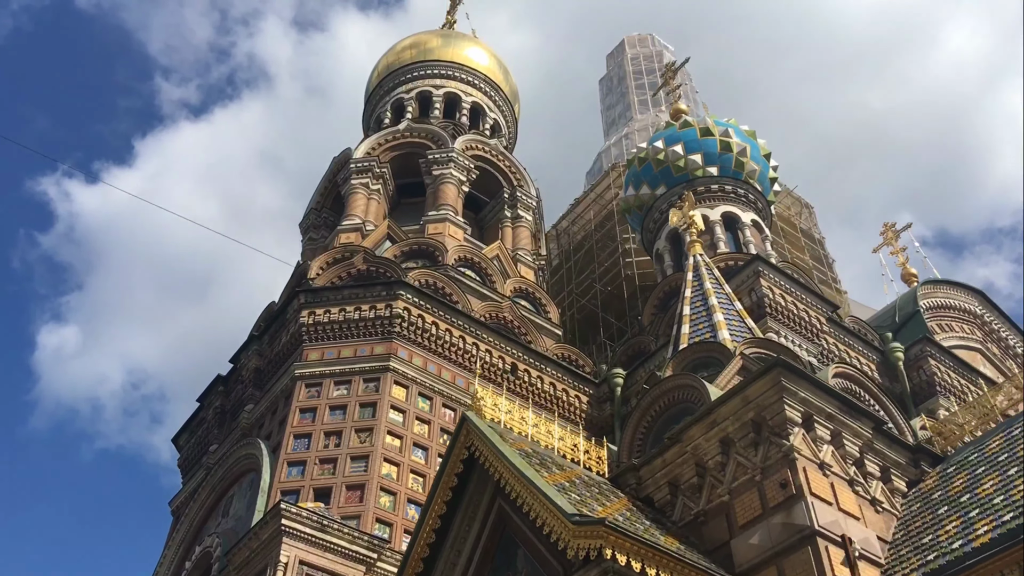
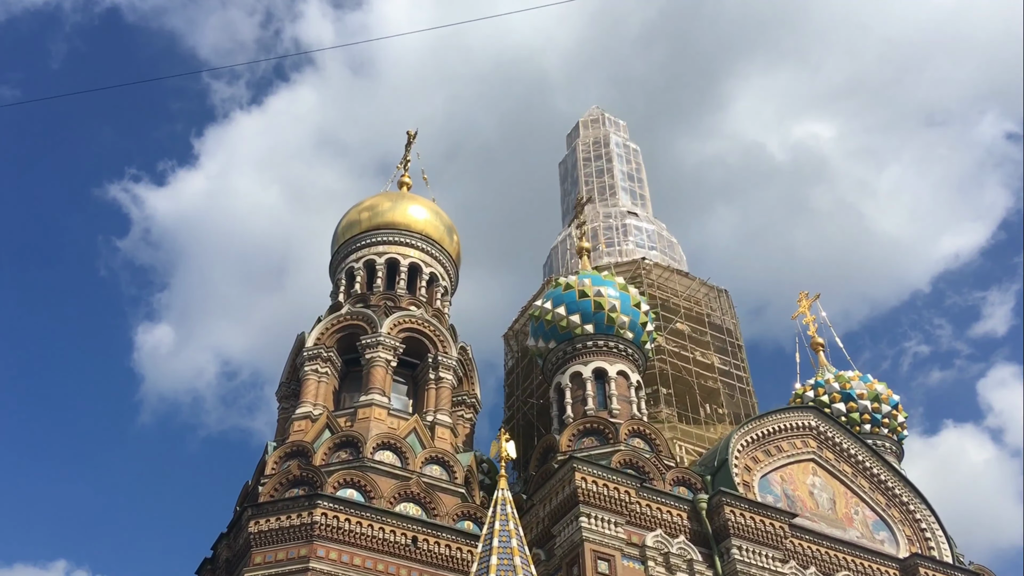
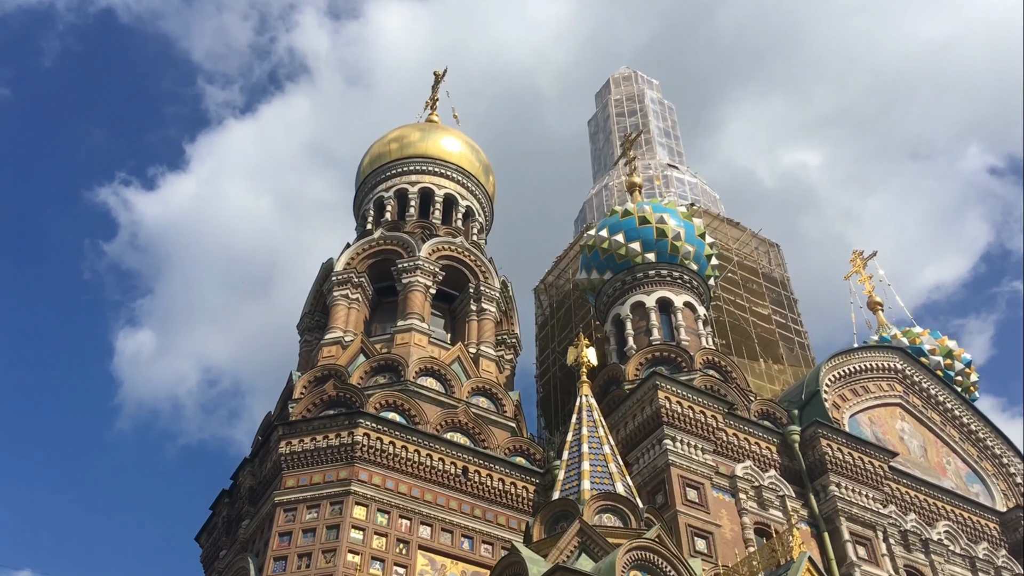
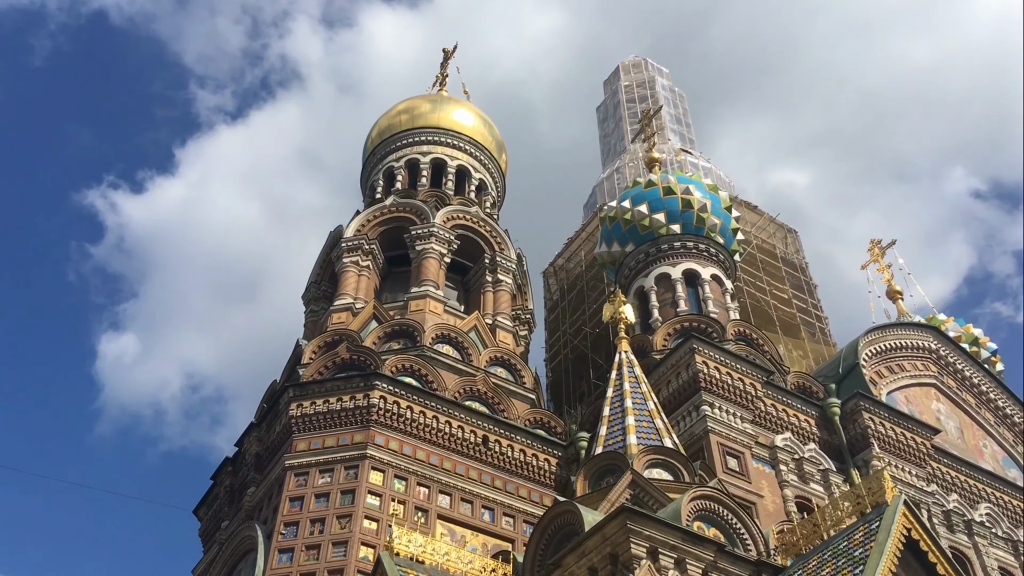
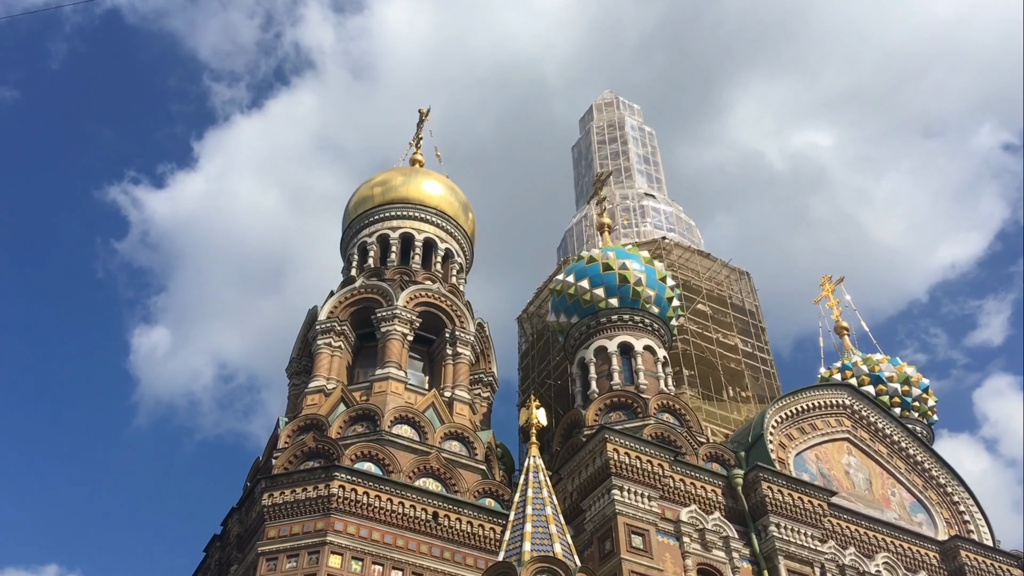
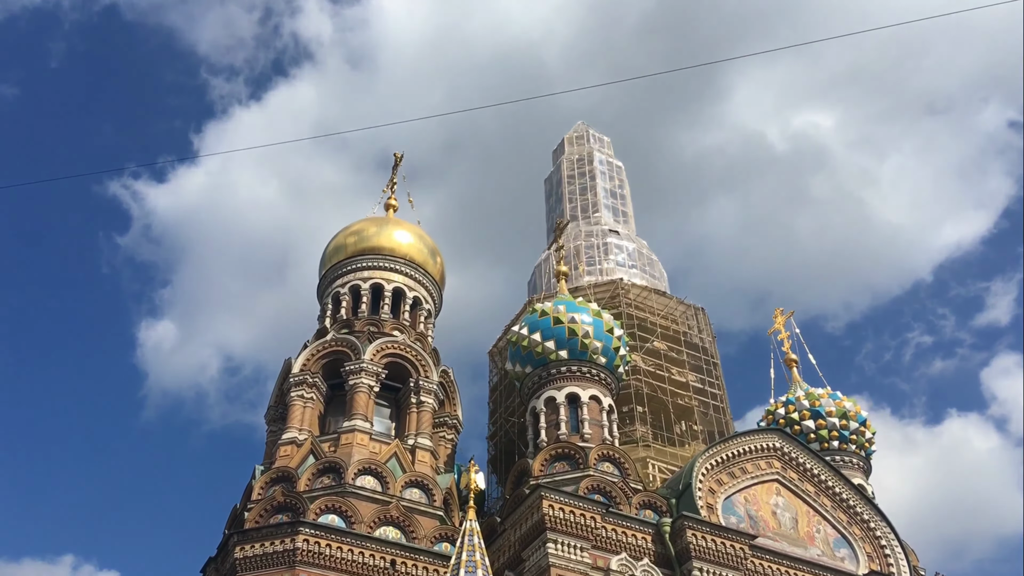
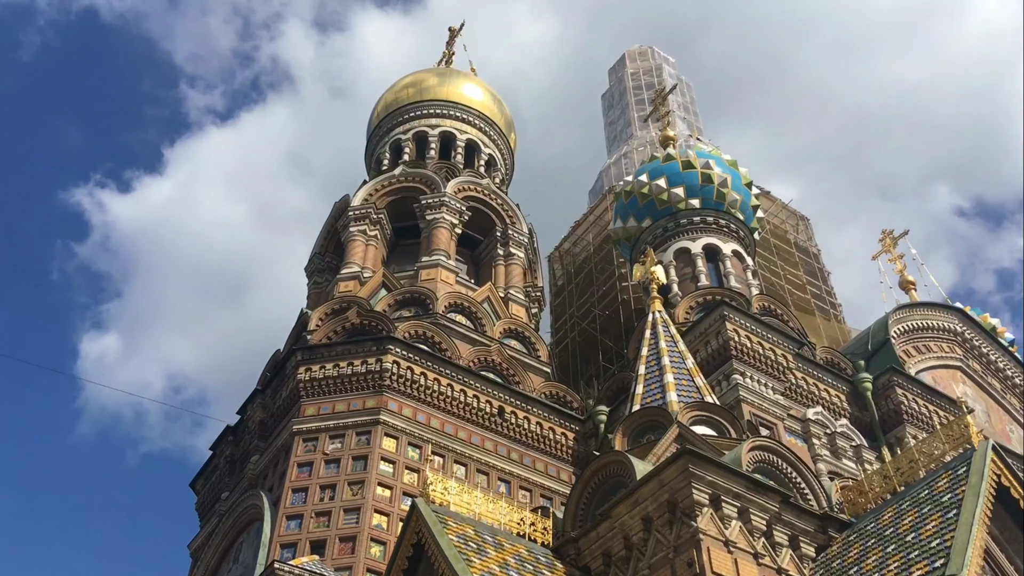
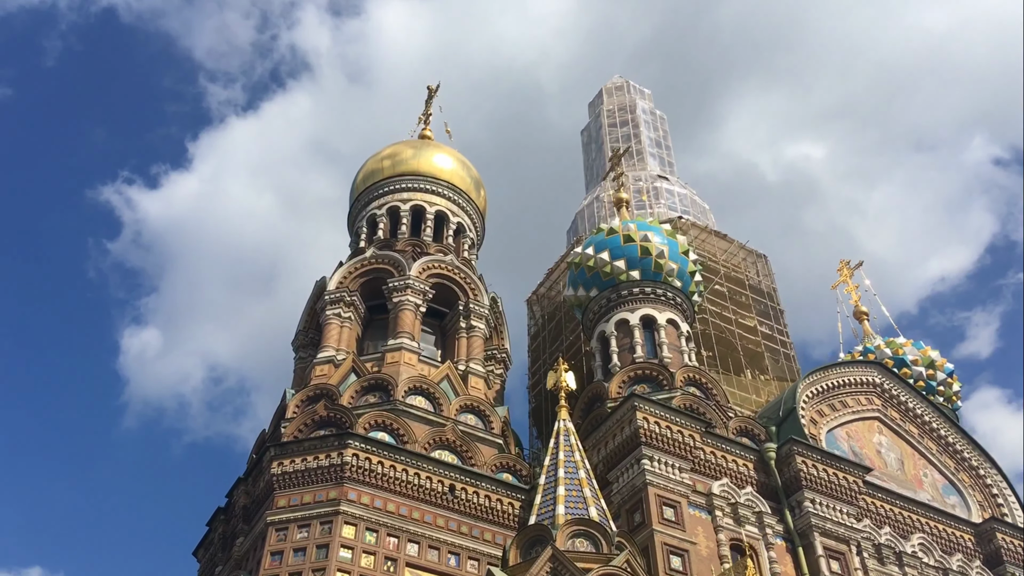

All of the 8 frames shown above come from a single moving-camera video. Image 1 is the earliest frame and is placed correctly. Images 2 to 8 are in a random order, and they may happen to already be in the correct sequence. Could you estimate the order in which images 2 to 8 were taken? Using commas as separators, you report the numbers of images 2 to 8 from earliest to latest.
7, 4, 3, 8, 5, 2, 6
